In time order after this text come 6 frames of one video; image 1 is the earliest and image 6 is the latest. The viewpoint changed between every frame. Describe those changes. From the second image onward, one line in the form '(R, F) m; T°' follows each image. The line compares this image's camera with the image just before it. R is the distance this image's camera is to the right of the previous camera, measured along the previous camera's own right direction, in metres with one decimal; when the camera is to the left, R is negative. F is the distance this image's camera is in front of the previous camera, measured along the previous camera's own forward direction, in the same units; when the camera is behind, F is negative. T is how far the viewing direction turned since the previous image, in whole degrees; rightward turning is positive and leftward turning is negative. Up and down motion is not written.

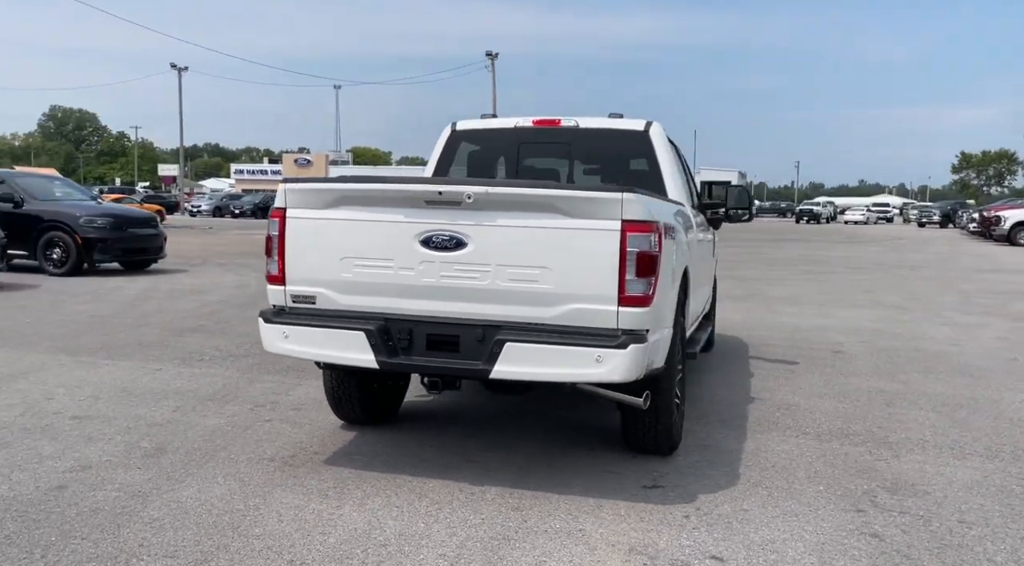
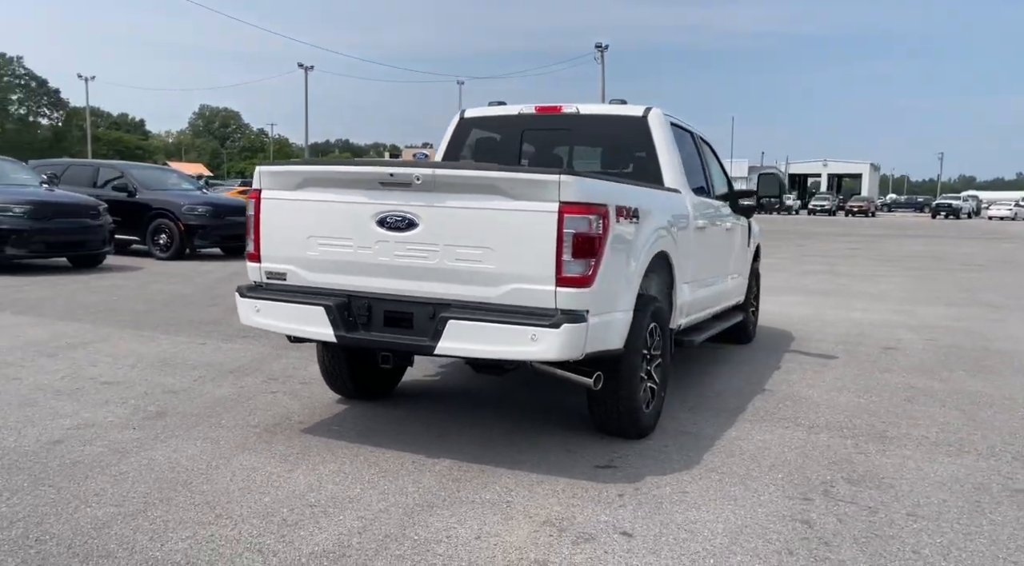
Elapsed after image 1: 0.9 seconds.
(+0.8, -0.1) m; -7°
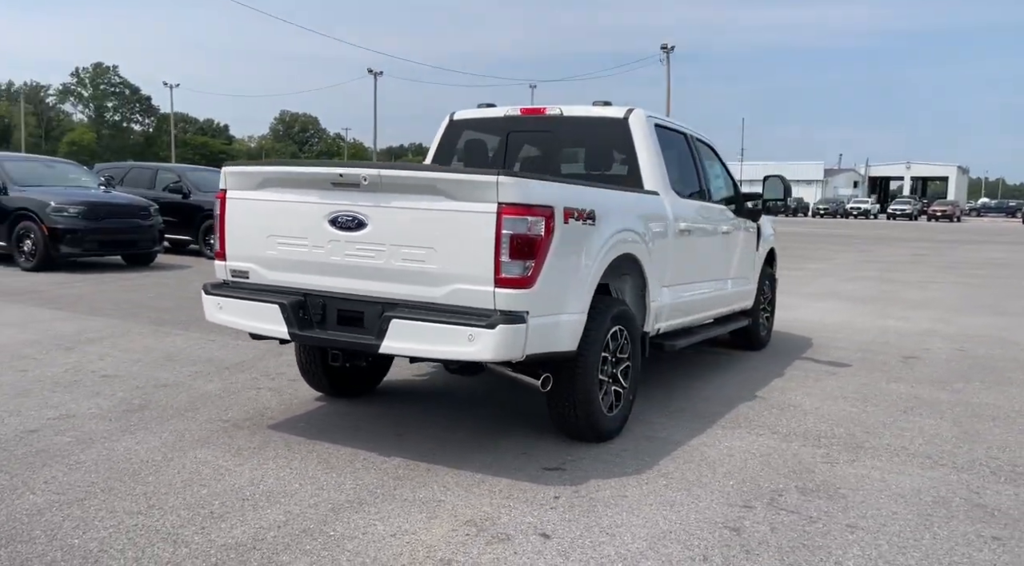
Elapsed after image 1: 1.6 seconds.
(+0.6, 0.0) m; -4°
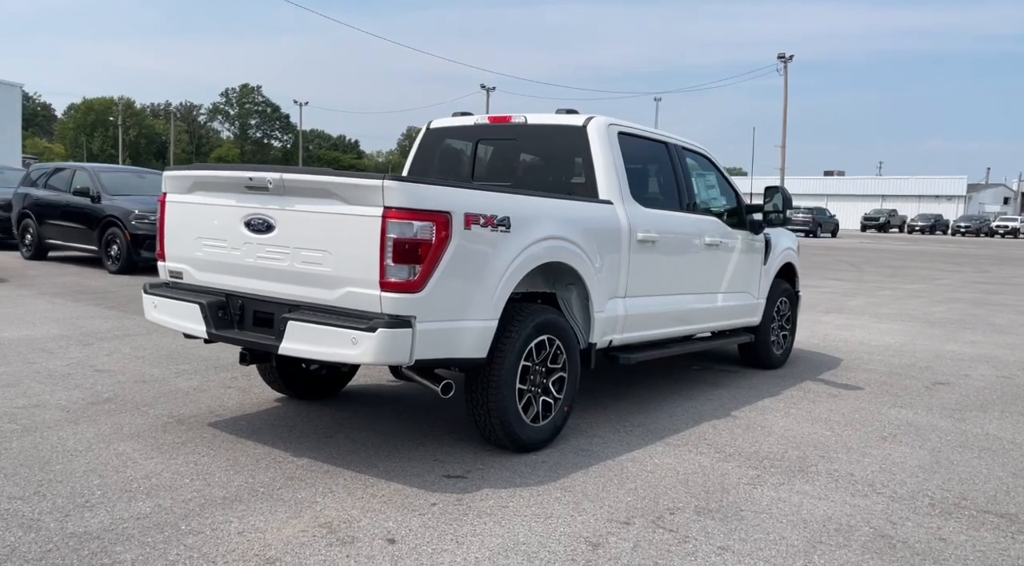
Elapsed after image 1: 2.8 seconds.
(+1.0, +0.1) m; -7°
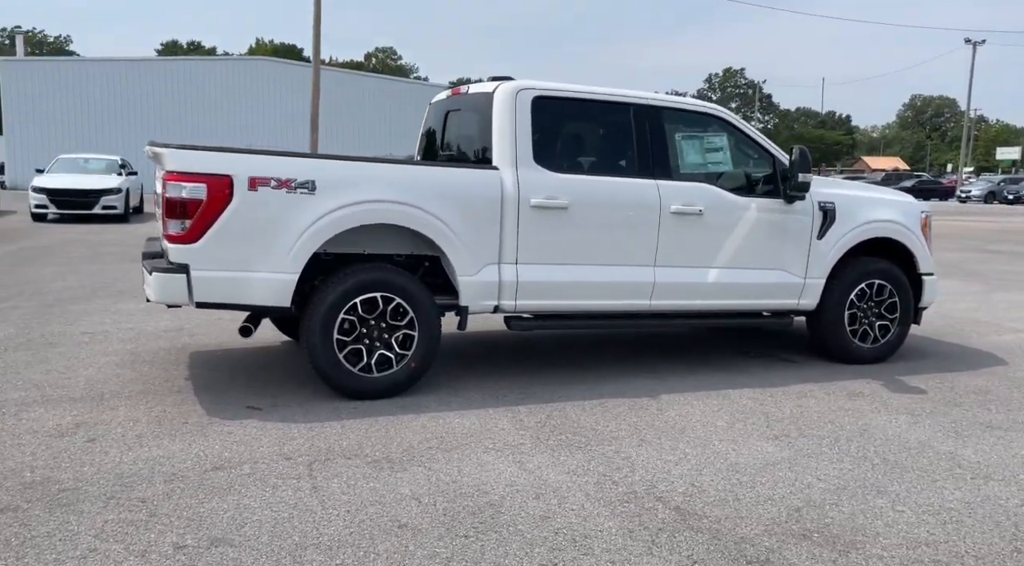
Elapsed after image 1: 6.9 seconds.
(+3.3, +0.7) m; -28°
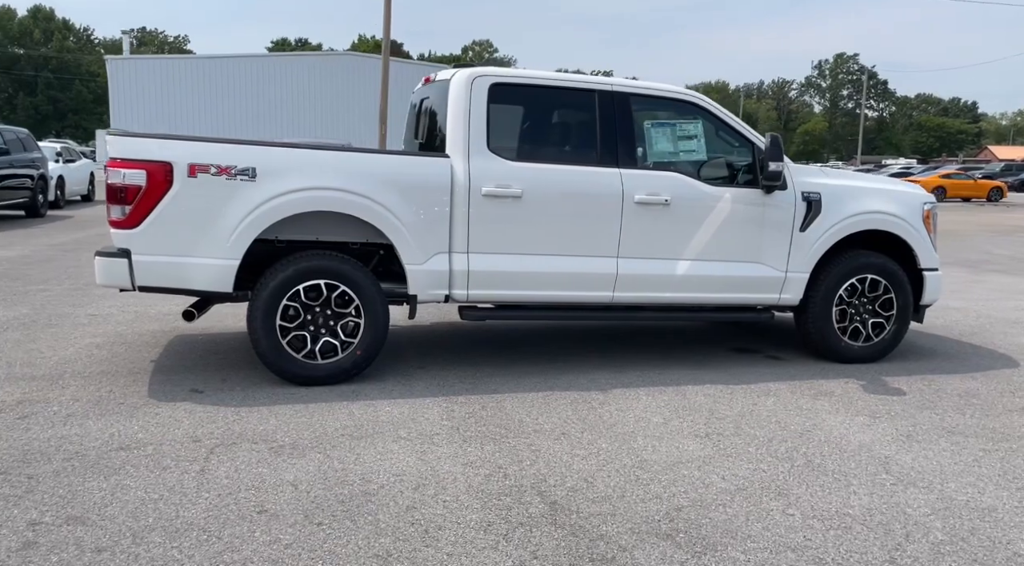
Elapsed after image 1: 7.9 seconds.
(+0.8, +0.1) m; -5°
